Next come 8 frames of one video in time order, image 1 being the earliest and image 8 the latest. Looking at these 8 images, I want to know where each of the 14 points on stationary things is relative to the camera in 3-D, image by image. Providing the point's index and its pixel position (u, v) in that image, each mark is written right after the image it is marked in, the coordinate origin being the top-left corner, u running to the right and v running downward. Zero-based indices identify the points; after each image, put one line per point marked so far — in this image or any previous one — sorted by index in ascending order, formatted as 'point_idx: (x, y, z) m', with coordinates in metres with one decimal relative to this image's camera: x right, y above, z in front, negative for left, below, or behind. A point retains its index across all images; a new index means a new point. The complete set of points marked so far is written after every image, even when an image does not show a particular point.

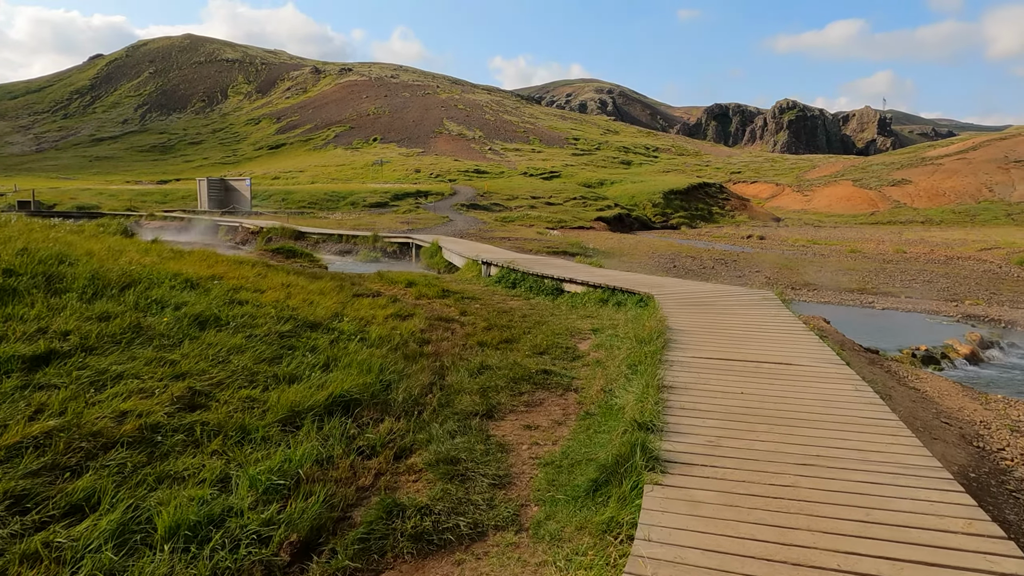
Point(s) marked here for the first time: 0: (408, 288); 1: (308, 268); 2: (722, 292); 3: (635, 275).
0: (-2.2, 0.0, +13.7) m
1: (-5.4, +0.4, +17.5) m
2: (+3.5, -0.1, +11.1) m
3: (+2.5, +0.3, +13.6) m
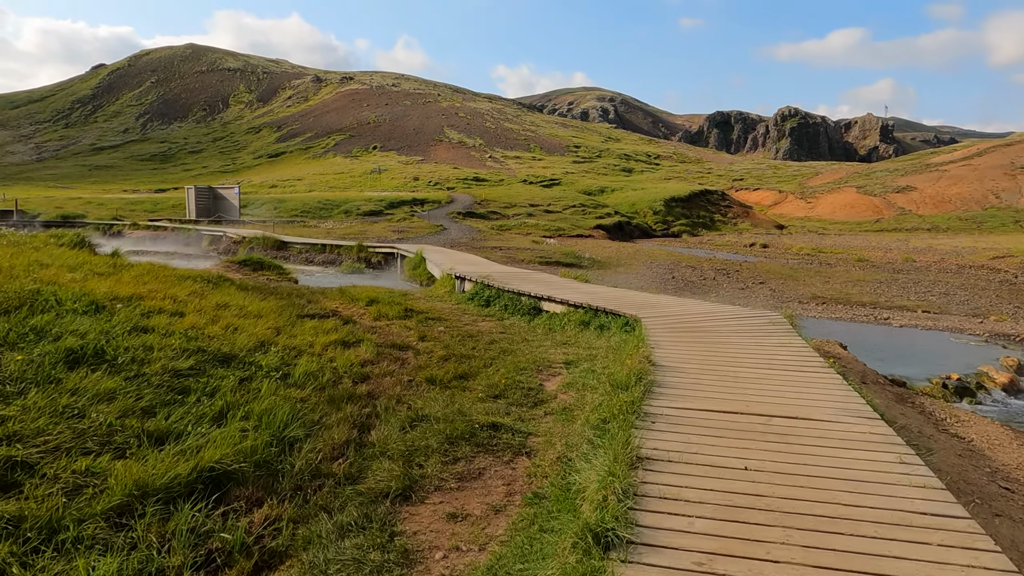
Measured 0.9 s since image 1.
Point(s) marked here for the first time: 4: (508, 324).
0: (-2.7, -0.4, +12.2) m
1: (-5.9, 0.0, +15.9) m
2: (+3.0, -0.4, +9.5) m
3: (+2.0, -0.1, +12.1) m
4: (-0.1, -0.6, +11.0) m
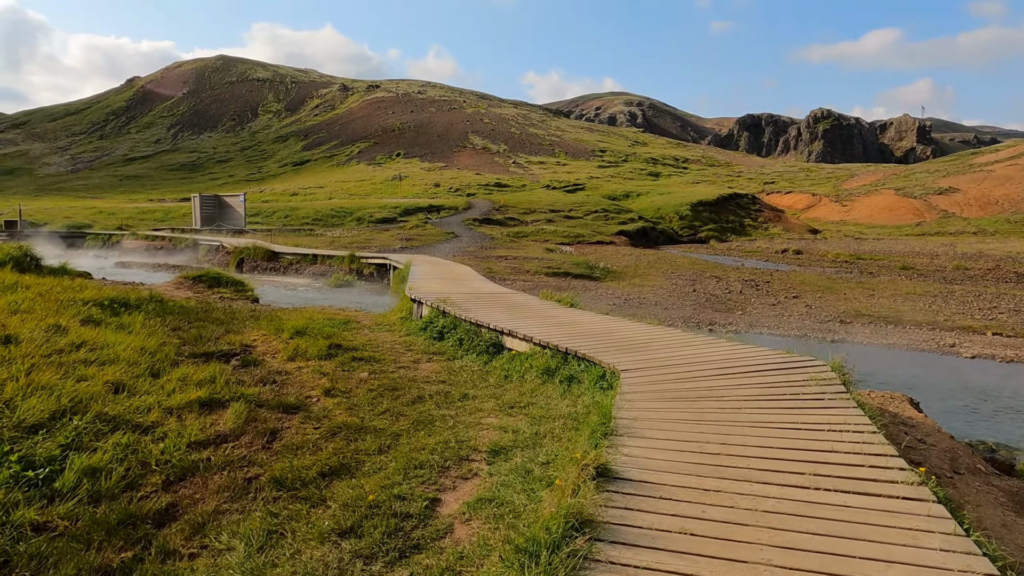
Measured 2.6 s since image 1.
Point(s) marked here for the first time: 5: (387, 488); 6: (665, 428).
0: (-3.3, -0.8, +9.6) m
1: (-6.3, -0.4, +13.5) m
2: (+2.3, -0.7, +6.7) m
3: (+1.4, -0.5, +9.3) m
4: (-0.7, -1.0, +8.3) m
5: (-0.9, -1.4, +4.6) m
6: (+1.1, -1.0, +4.7) m
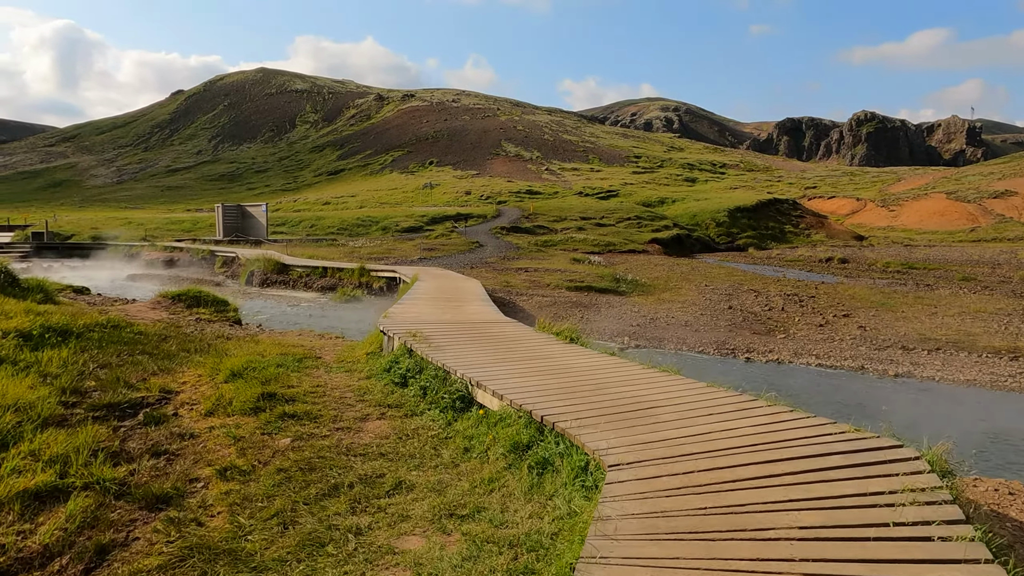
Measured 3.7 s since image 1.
0: (-3.5, -1.2, +7.8) m
1: (-6.3, -0.9, +11.8) m
2: (+1.9, -1.1, +4.6) m
3: (+1.2, -0.9, +7.2) m
4: (-1.0, -1.4, +6.4) m
5: (-1.4, -1.7, +2.7) m
6: (+0.6, -1.3, +2.7) m
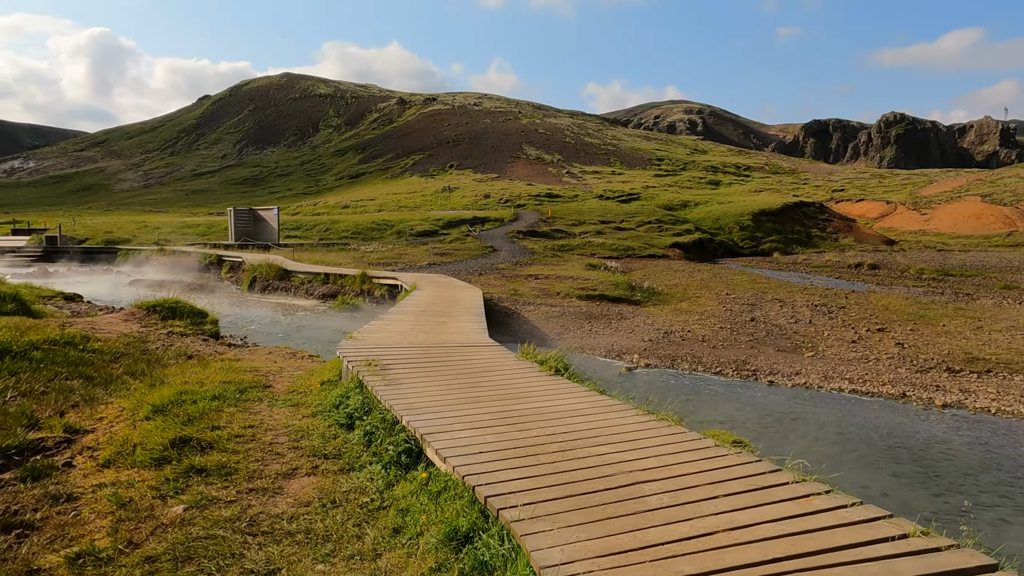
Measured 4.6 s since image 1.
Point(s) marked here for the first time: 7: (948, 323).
0: (-3.8, -1.4, +6.6) m
1: (-6.5, -1.1, +10.7) m
2: (+1.5, -1.3, +3.2) m
3: (+0.8, -1.1, +5.8) m
4: (-1.4, -1.6, +5.1) m
5: (-1.8, -1.9, +1.3) m
6: (+0.1, -1.5, +1.3) m
7: (+12.5, -1.0, +19.0) m
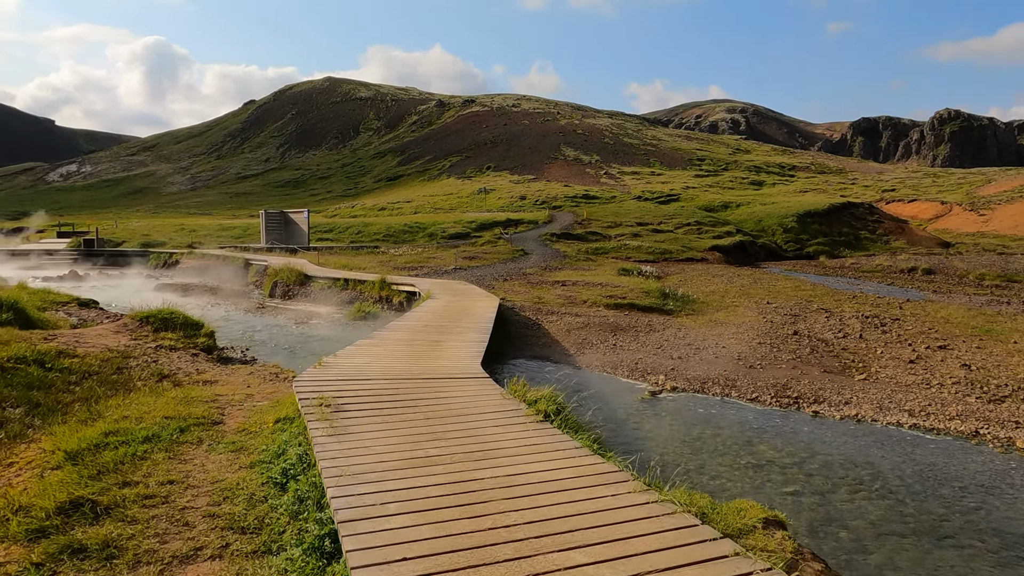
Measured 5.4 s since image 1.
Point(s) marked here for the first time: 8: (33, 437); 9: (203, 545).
0: (-4.0, -1.6, +5.5) m
1: (-6.4, -1.3, +9.8) m
2: (+1.1, -1.5, +1.8) m
3: (+0.6, -1.3, +4.5) m
4: (-1.7, -1.9, +3.9) m
5: (-2.4, -2.1, +0.2) m
6: (-0.4, -1.8, 0.0) m
7: (+13.0, -1.3, +16.9) m
8: (-4.9, -1.5, +6.9) m
9: (-2.1, -1.8, +4.6) m
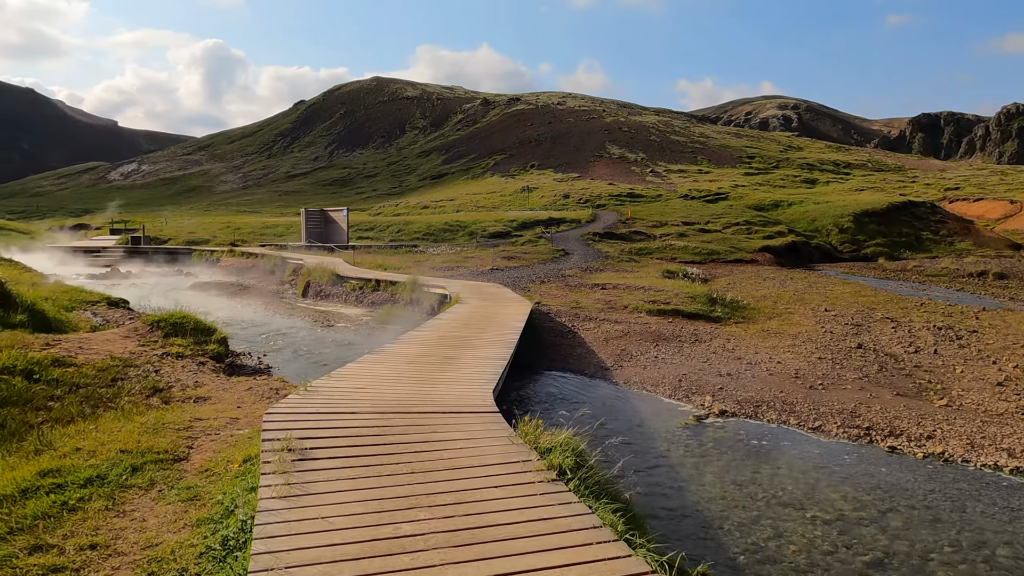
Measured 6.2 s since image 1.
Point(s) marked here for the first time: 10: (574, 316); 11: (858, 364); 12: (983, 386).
0: (-4.0, -1.7, +4.5) m
1: (-6.1, -1.4, +9.0) m
2: (+0.8, -1.7, +0.5) m
3: (+0.5, -1.5, +3.2) m
4: (-1.8, -2.0, +2.8) m
5: (-2.7, -2.3, -0.9) m
6: (-0.7, -1.9, -1.1) m
7: (+13.7, -1.6, +14.8) m
8: (-4.8, -1.6, +6.0) m
9: (-2.1, -1.9, +3.5) m
10: (+1.8, -0.8, +19.4) m
11: (+7.4, -1.6, +14.2) m
12: (+8.8, -1.8, +12.3) m
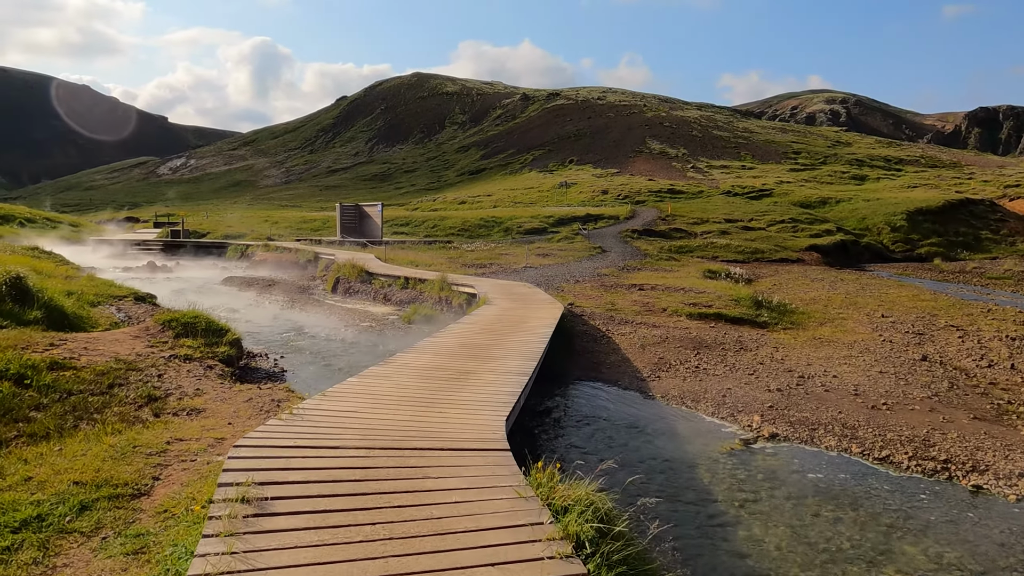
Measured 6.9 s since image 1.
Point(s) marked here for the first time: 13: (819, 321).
0: (-4.0, -1.8, +3.8) m
1: (-5.9, -1.4, +8.3) m
2: (+0.6, -1.8, -0.5) m
3: (+0.5, -1.6, +2.2) m
4: (-1.9, -2.1, +1.9) m
5: (-3.0, -2.4, -1.7) m
6: (-1.1, -2.1, -2.1) m
7: (+14.3, -1.8, +13.1) m
8: (-4.7, -1.7, +5.3) m
9: (-2.2, -2.0, +2.7) m
10: (+2.7, -0.9, +18.3) m
11: (+8.0, -1.8, +12.8) m
12: (+9.3, -2.0, +10.9) m
13: (+9.1, -1.0, +19.6) m
